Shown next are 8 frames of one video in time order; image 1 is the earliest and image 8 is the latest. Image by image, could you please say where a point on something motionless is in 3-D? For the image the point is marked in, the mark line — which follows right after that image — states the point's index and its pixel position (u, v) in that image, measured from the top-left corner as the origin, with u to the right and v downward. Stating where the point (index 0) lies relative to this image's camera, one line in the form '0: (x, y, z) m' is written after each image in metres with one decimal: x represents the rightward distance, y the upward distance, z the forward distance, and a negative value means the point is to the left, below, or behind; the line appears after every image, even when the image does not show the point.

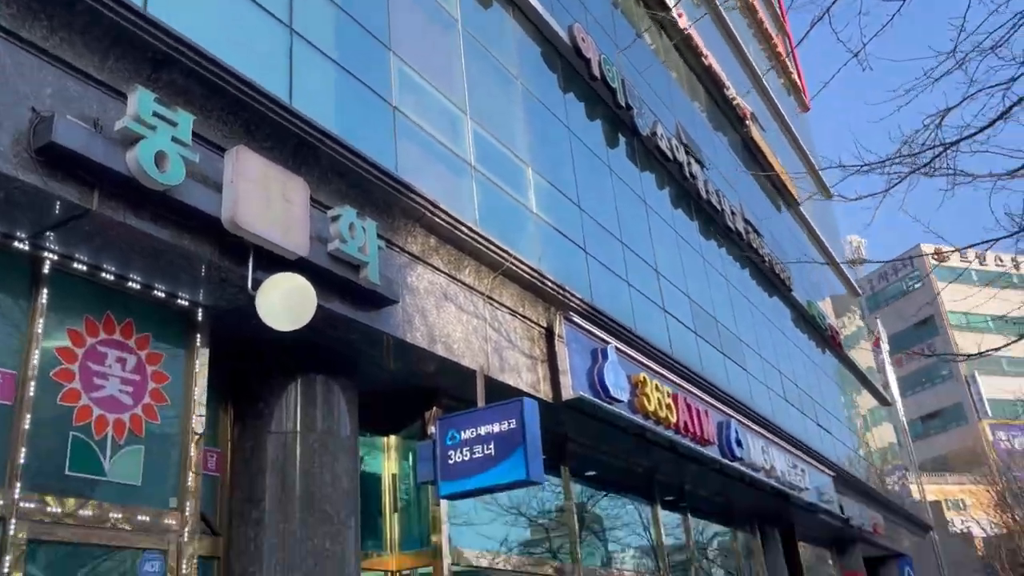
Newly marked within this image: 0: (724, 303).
0: (+4.0, -0.3, +16.1) m
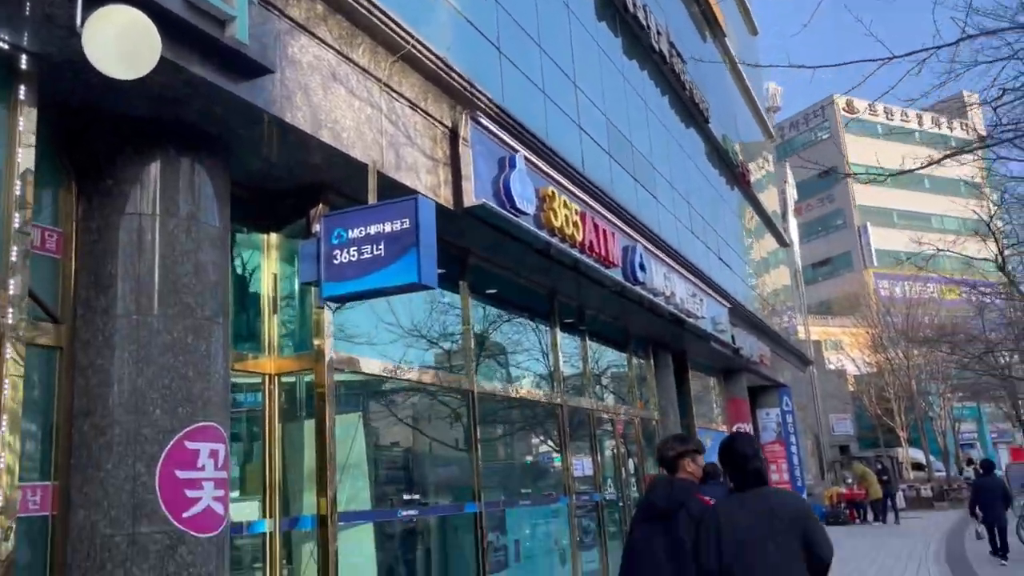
0: (+2.4, +3.0, +15.5) m
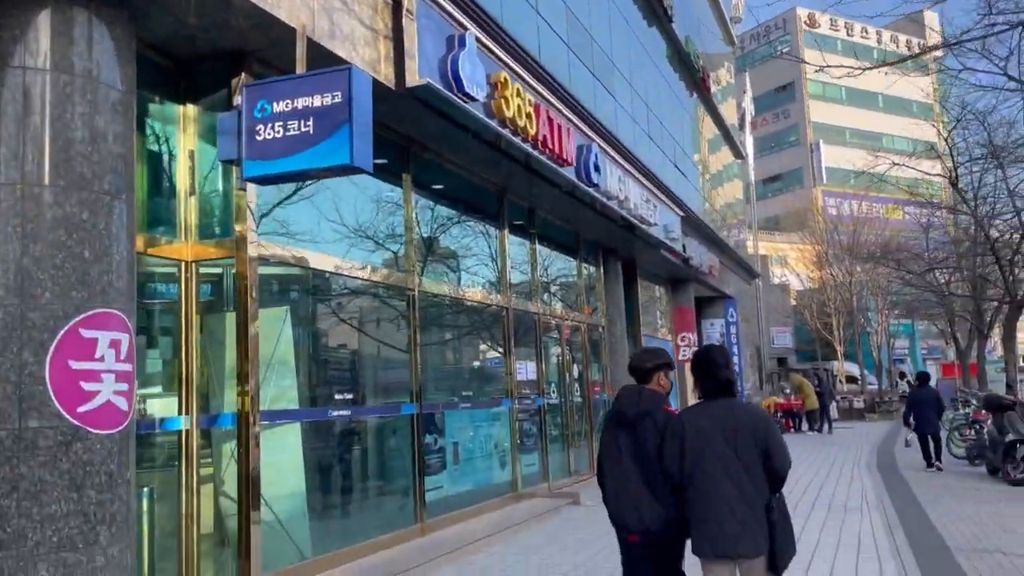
0: (+1.6, +4.7, +14.7) m
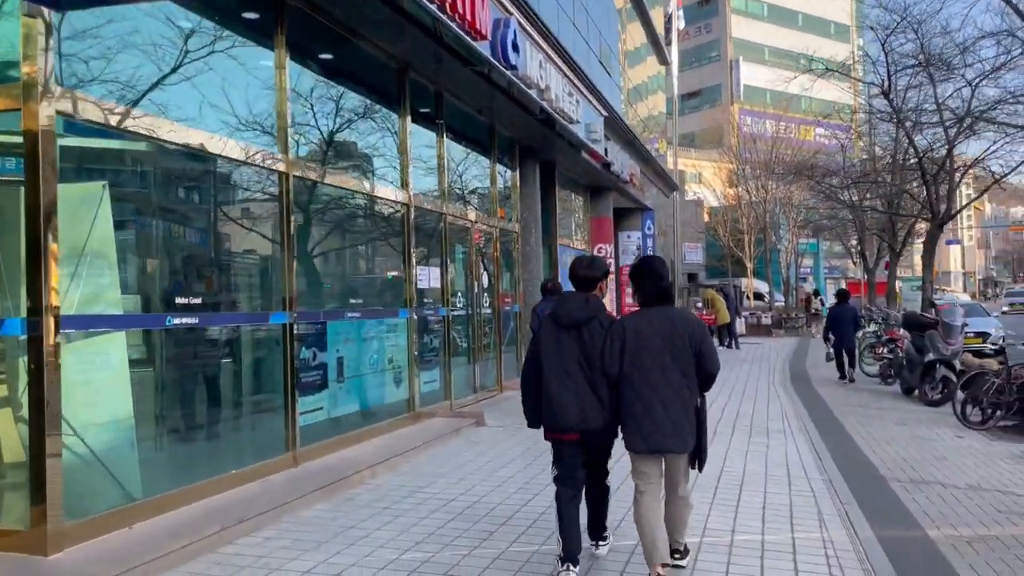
0: (+0.2, +6.2, +12.8) m
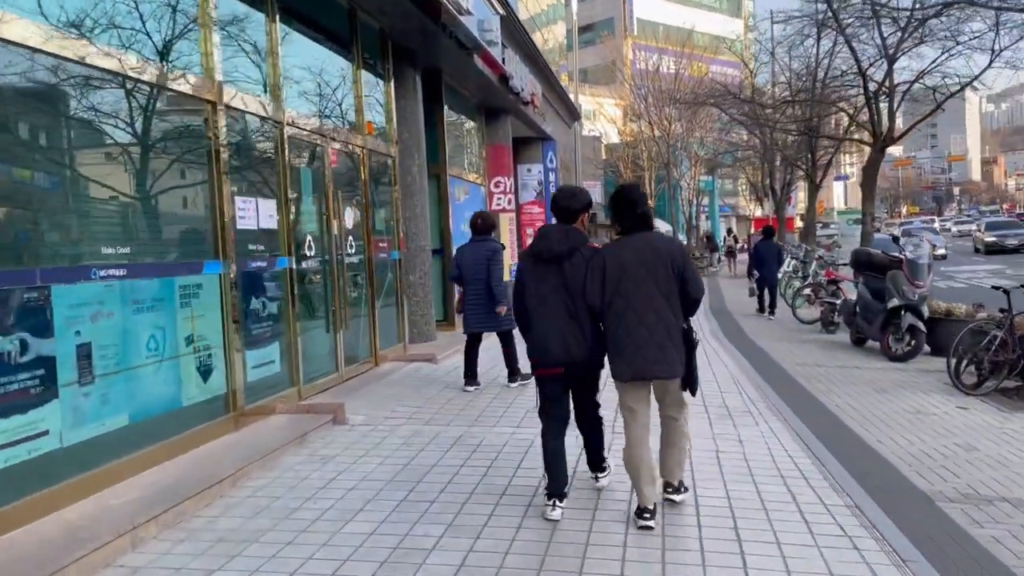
0: (-1.3, +6.9, +9.4) m
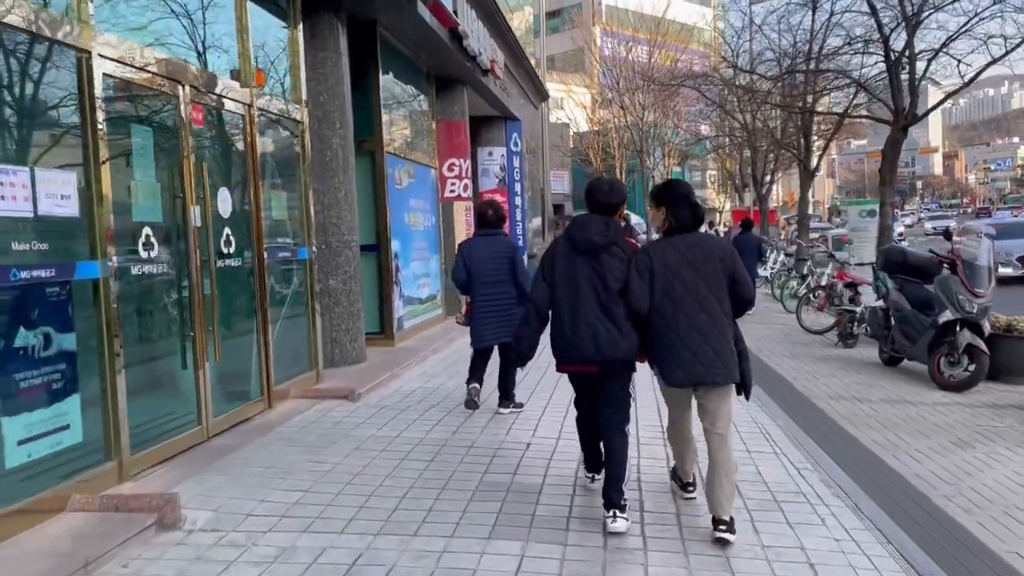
0: (-1.8, +6.8, +6.7) m
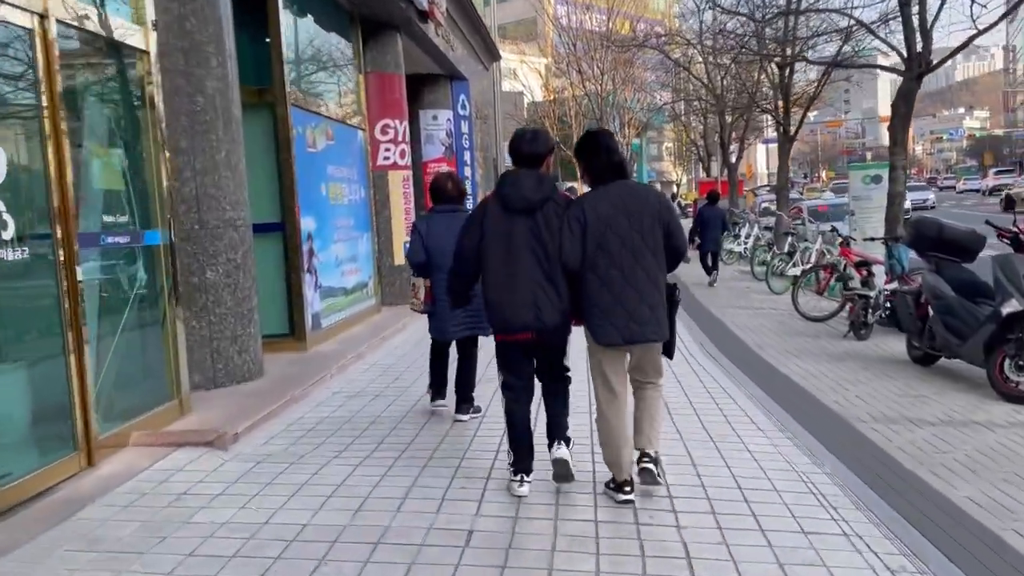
0: (-2.2, +6.7, +4.2) m
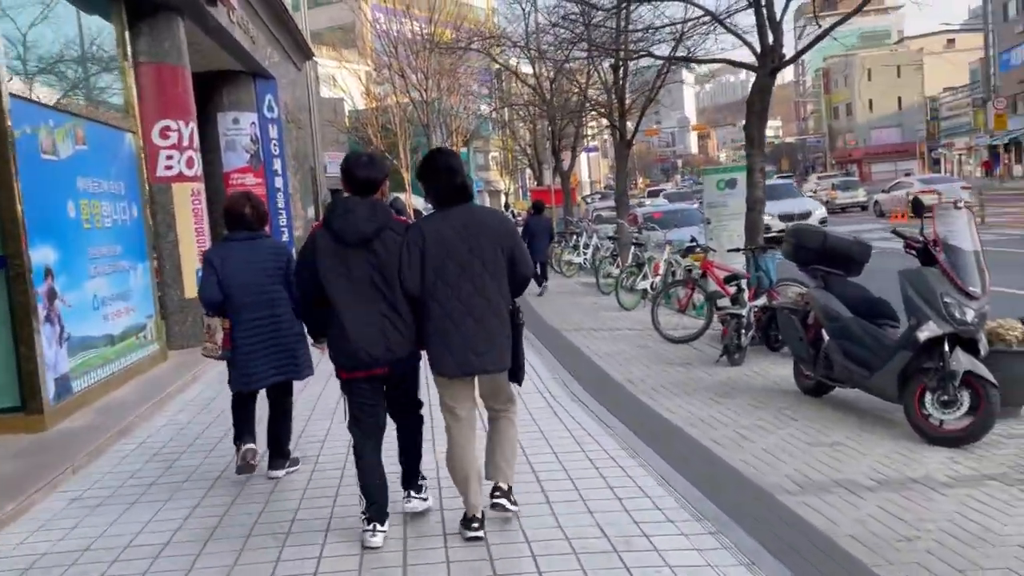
0: (-3.1, +6.4, +2.0) m
